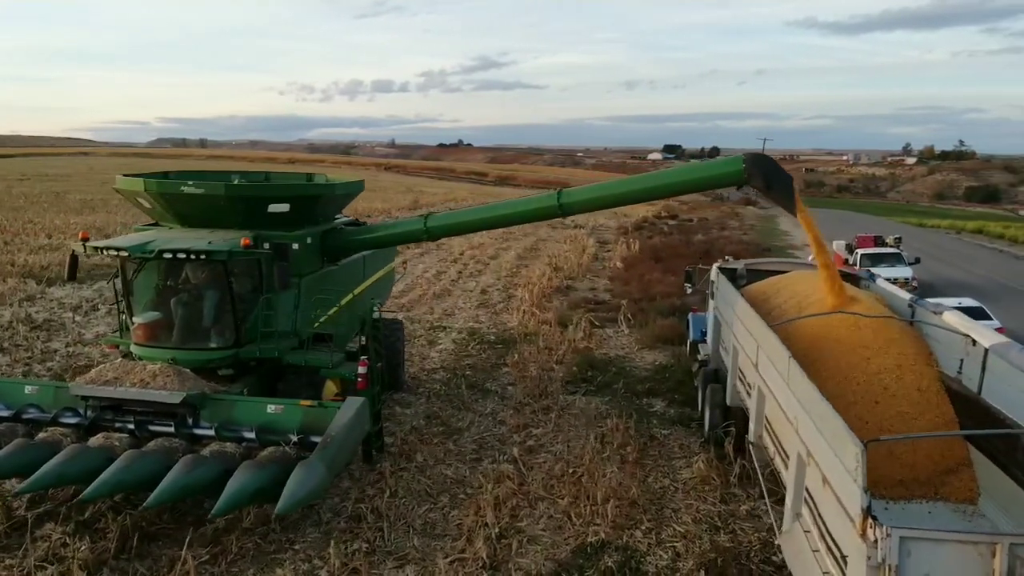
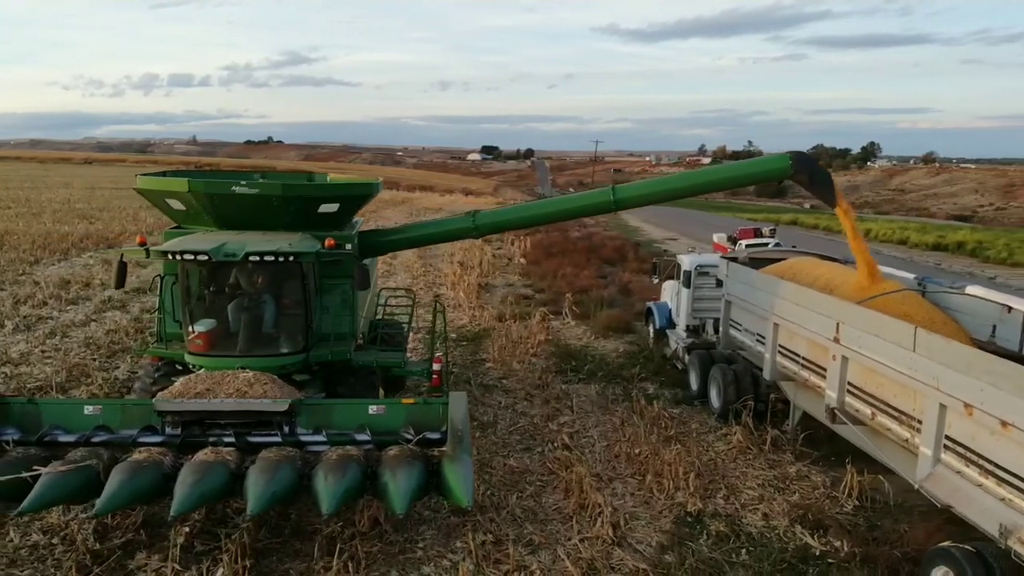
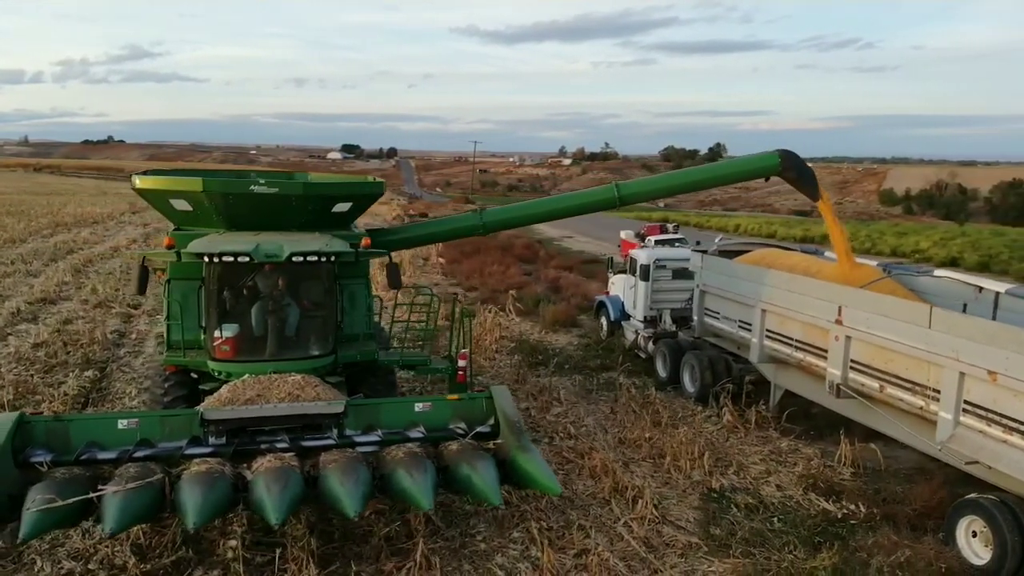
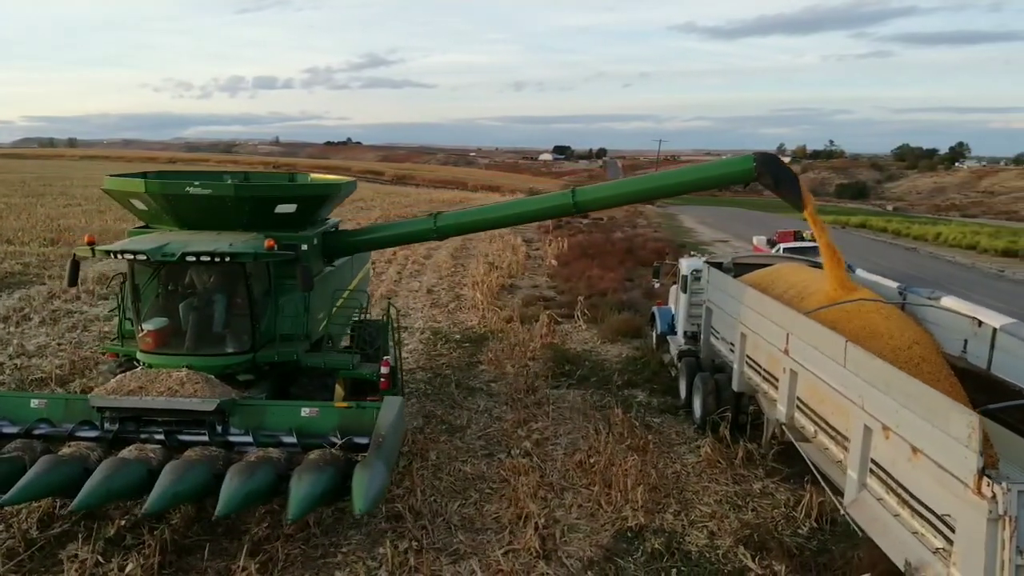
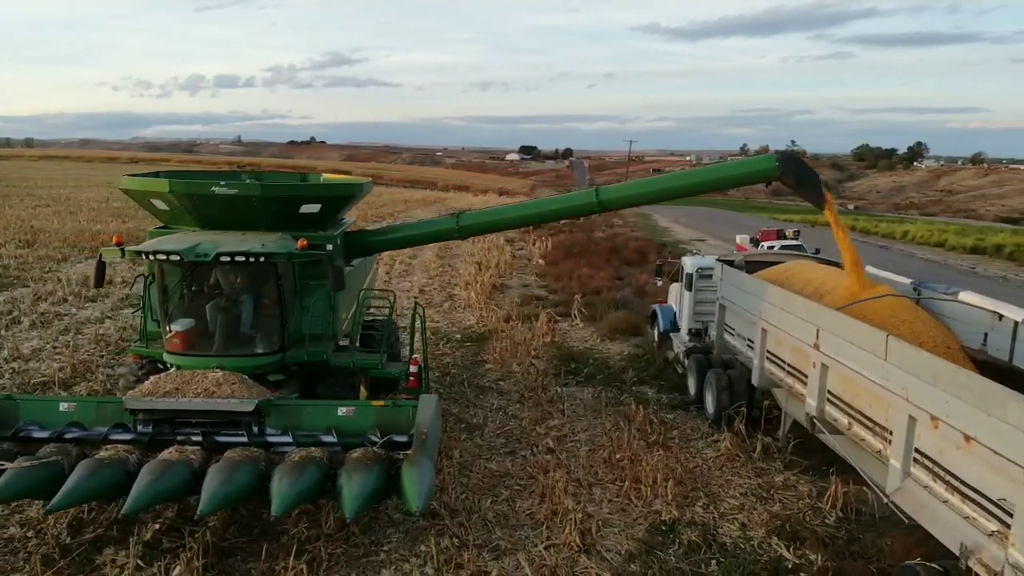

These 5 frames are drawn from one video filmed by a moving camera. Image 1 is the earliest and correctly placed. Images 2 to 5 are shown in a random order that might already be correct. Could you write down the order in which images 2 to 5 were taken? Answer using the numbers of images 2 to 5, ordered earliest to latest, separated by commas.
4, 5, 2, 3
